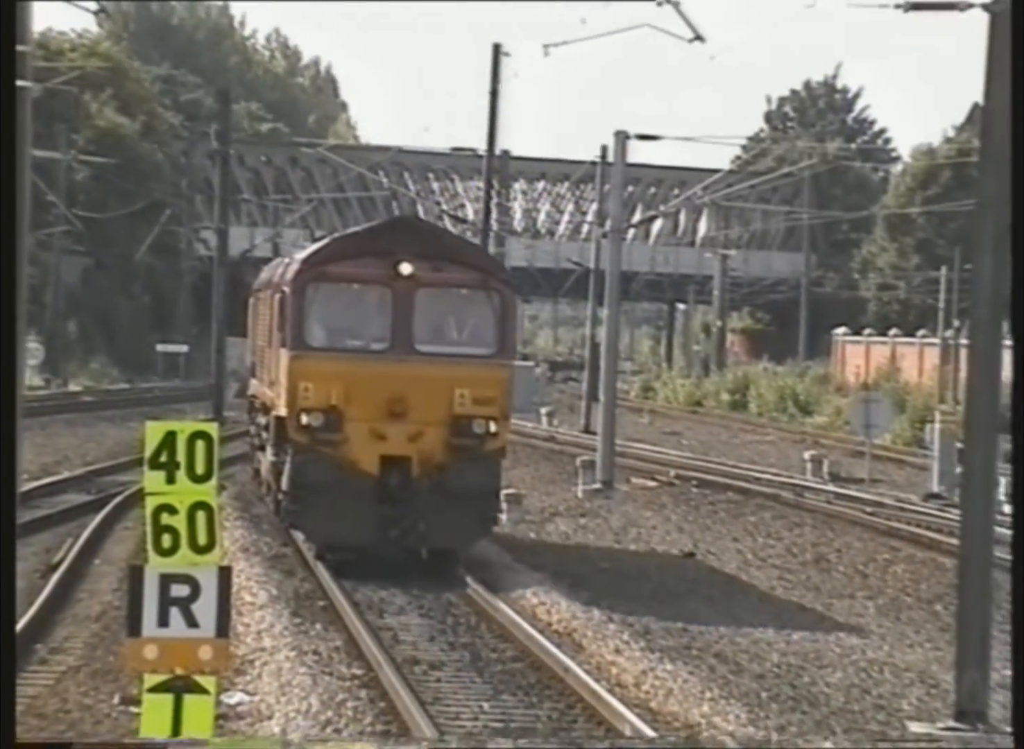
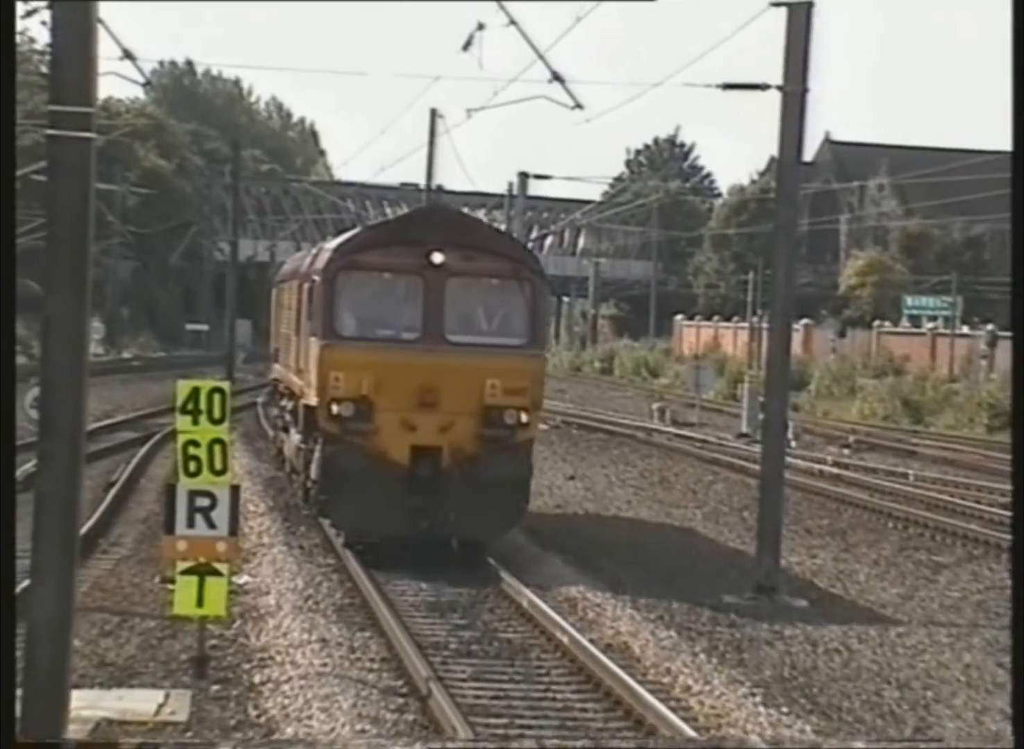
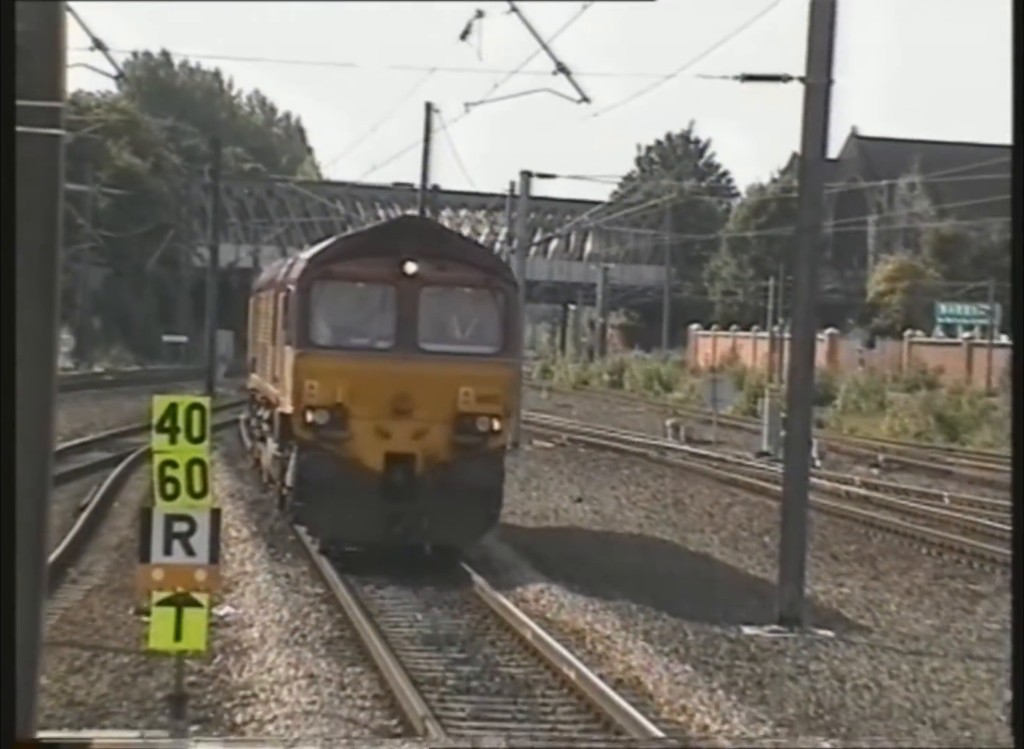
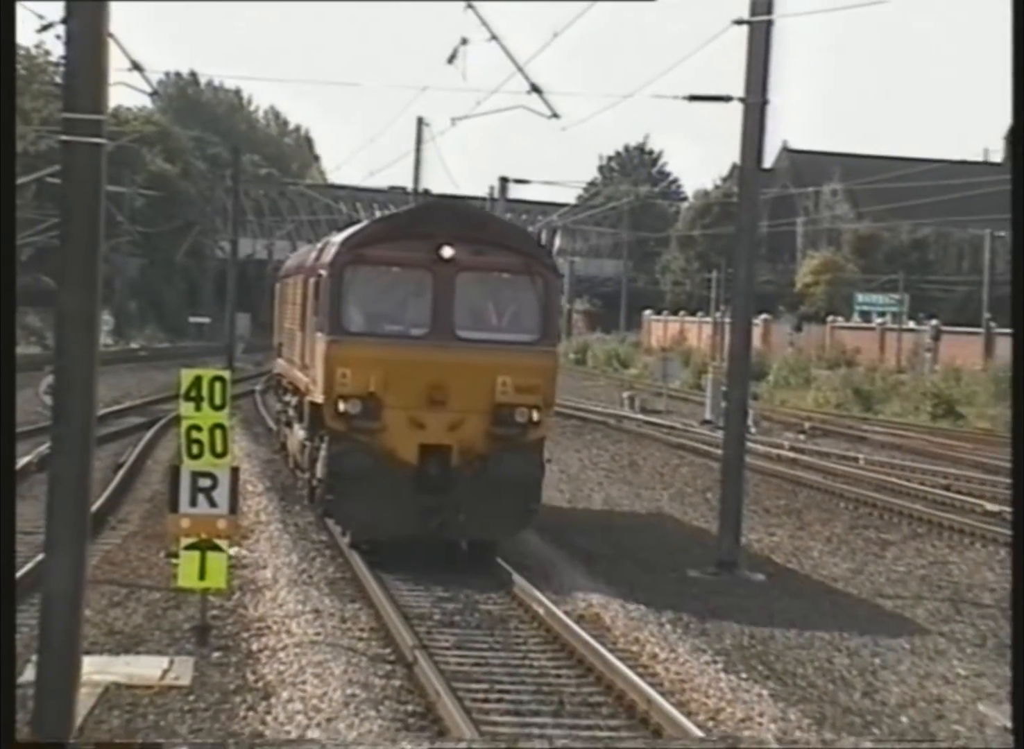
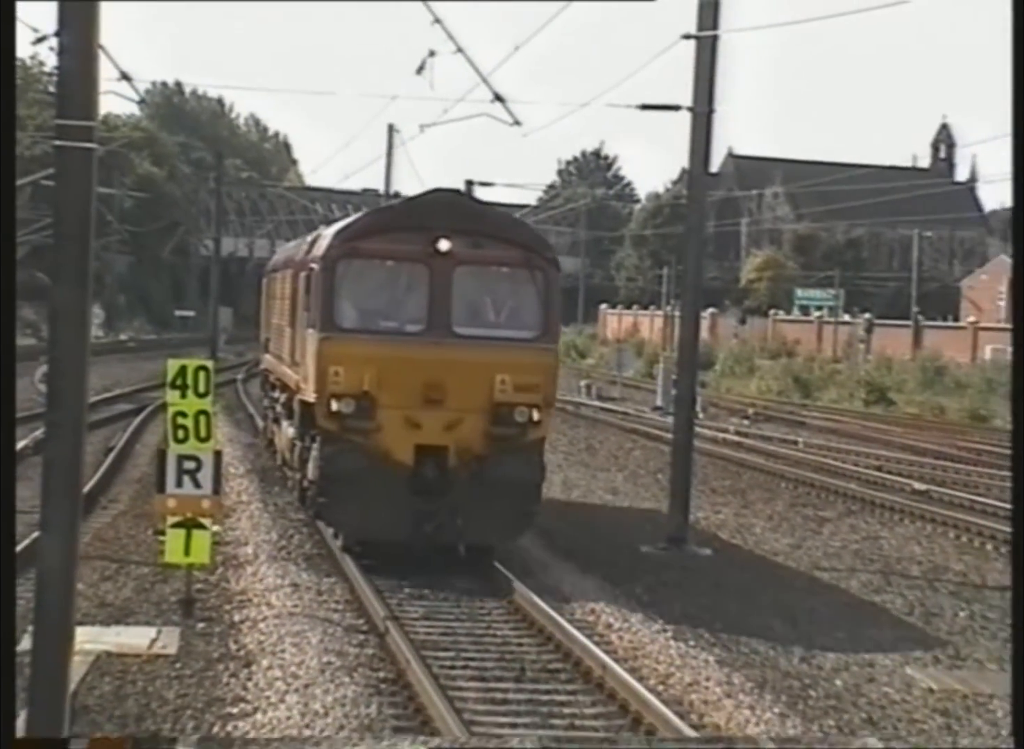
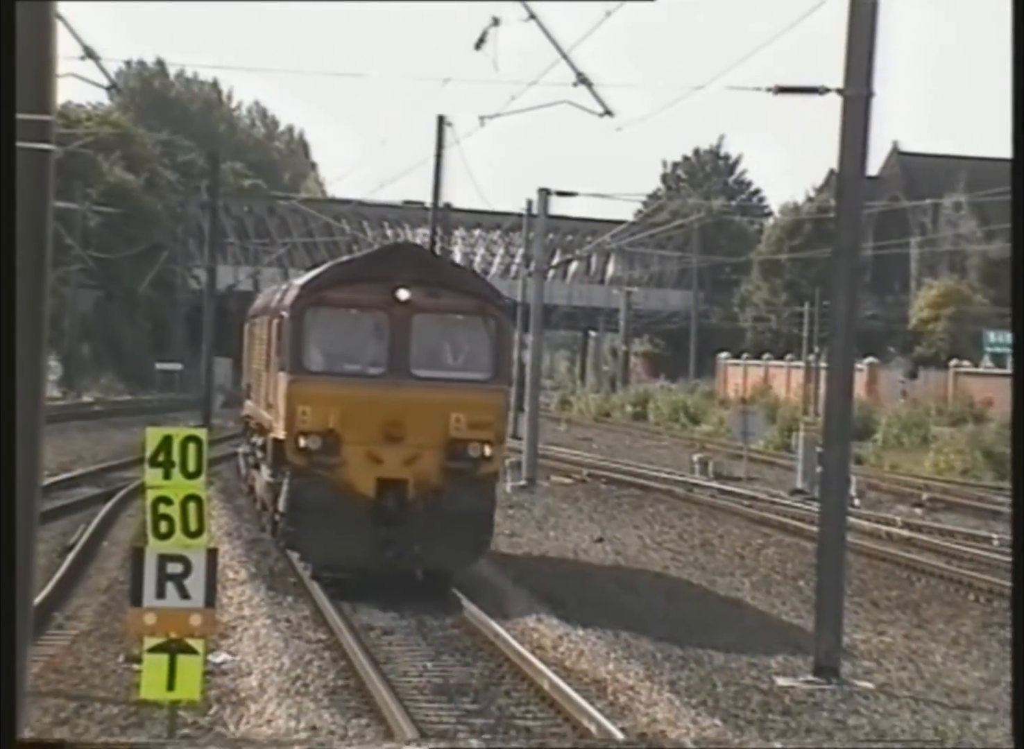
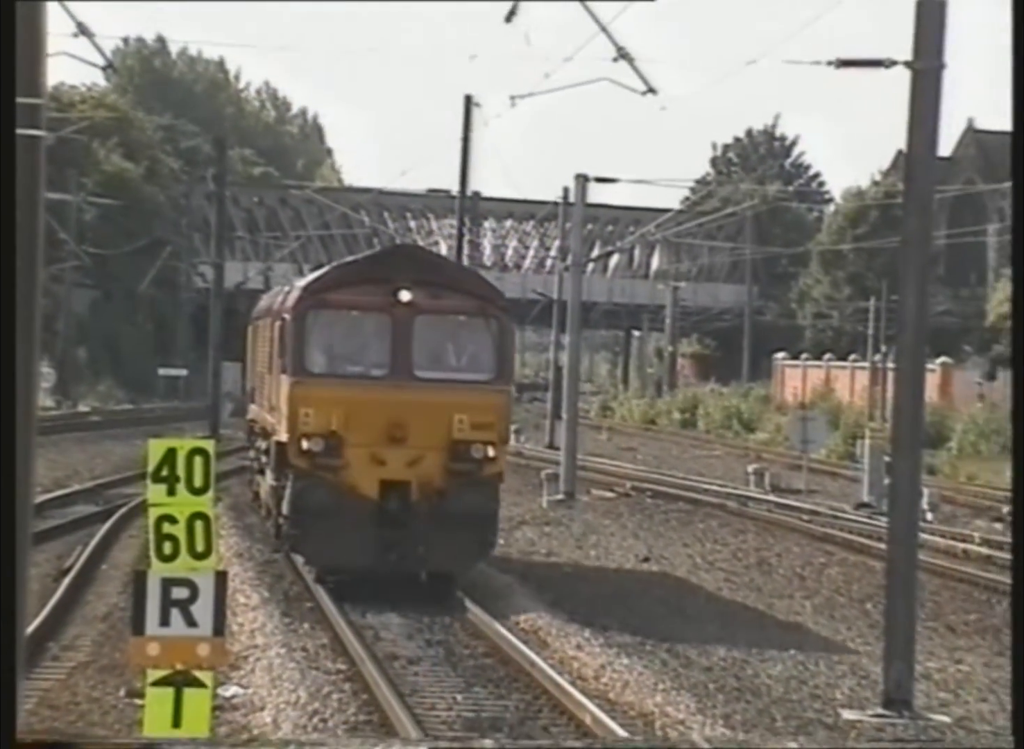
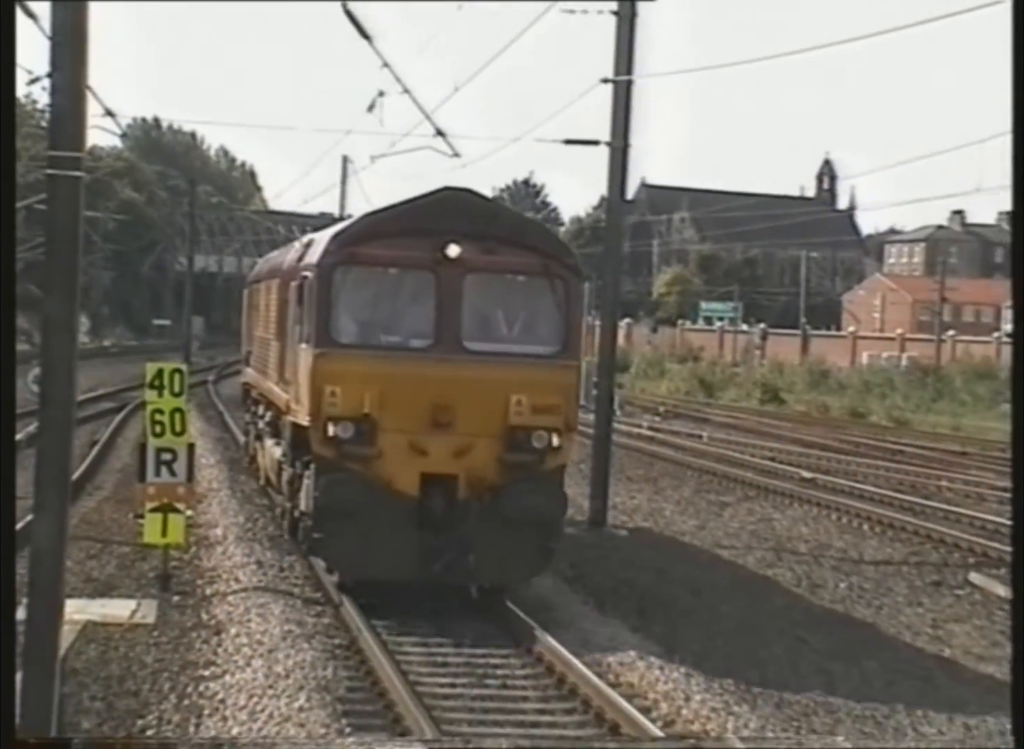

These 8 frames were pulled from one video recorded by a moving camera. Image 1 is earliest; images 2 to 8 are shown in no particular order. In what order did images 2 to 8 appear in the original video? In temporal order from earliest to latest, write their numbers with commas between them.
7, 6, 3, 2, 4, 5, 8
